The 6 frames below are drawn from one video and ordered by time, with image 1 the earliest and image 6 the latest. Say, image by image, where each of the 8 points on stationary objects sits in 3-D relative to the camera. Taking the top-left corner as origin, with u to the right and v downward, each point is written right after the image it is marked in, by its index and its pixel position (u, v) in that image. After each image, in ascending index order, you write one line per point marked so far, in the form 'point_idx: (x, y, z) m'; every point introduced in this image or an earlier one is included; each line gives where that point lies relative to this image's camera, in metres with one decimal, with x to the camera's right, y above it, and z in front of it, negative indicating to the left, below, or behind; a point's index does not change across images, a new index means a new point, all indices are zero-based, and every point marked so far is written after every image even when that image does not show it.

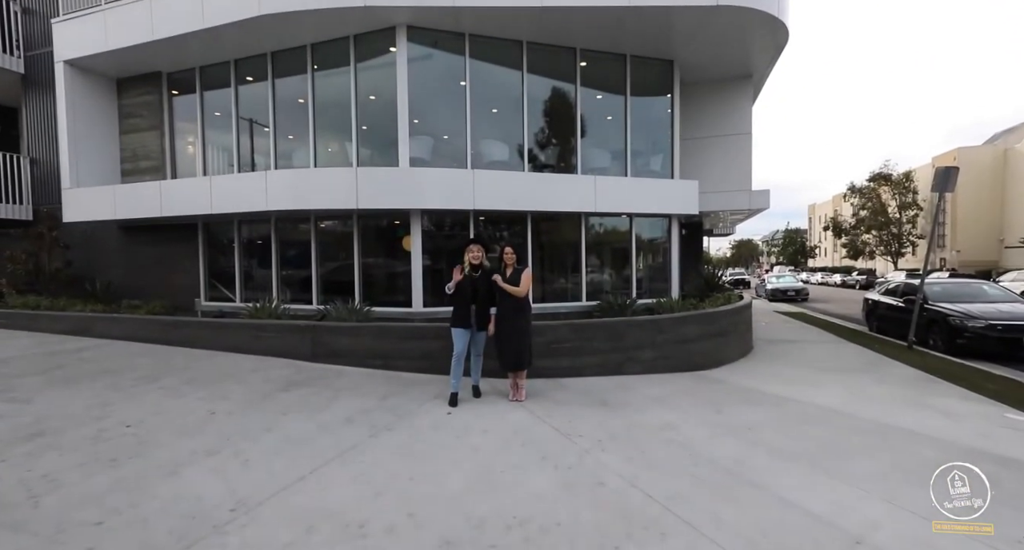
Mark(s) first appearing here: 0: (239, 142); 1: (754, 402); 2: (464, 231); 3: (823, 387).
0: (-5.7, +2.7, +9.0) m
1: (+2.8, -1.5, +5.0) m
2: (-0.9, +0.7, +7.9) m
3: (+4.2, -1.5, +5.8) m
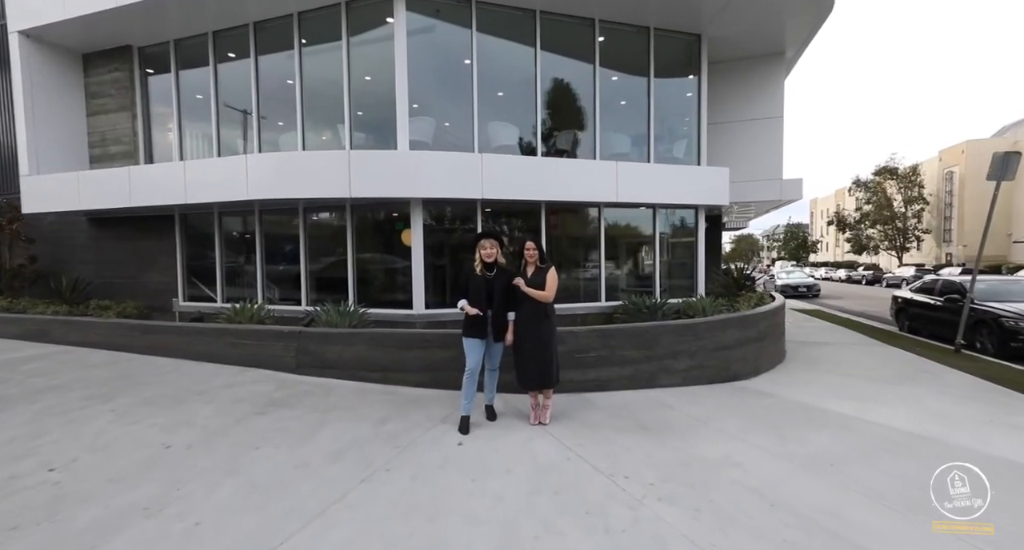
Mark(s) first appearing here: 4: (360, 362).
0: (-5.5, +2.8, +8.1) m
1: (+3.0, -1.5, +4.3) m
2: (-0.7, +0.8, +7.1) m
3: (+4.4, -1.5, +5.1) m
4: (-1.7, -1.0, +4.9) m
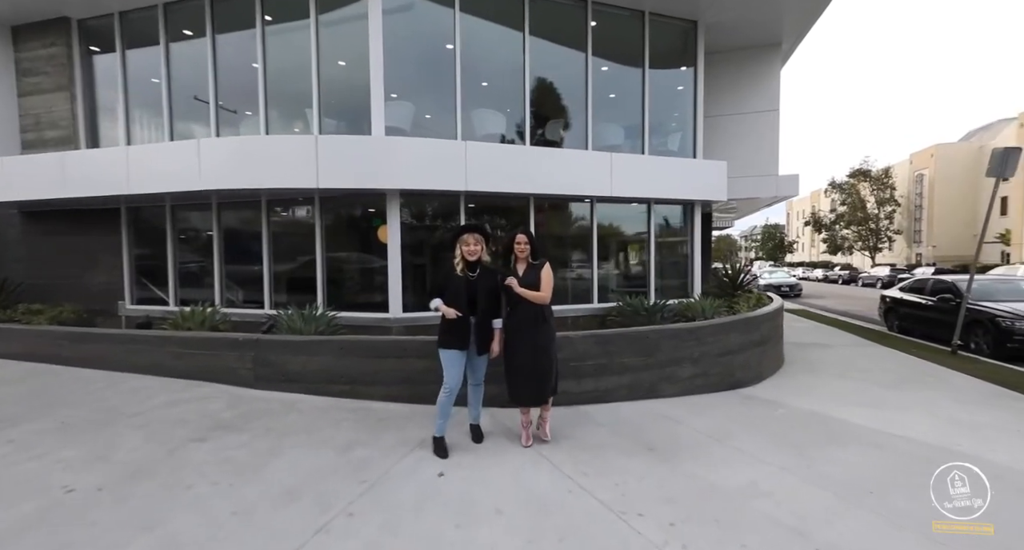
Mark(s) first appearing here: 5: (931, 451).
0: (-5.8, +2.8, +7.4) m
1: (+2.9, -1.5, +3.9) m
2: (-0.9, +0.8, +6.5) m
3: (+4.2, -1.5, +4.7) m
4: (-1.9, -1.0, +4.3) m
5: (+3.6, -1.5, +3.7) m
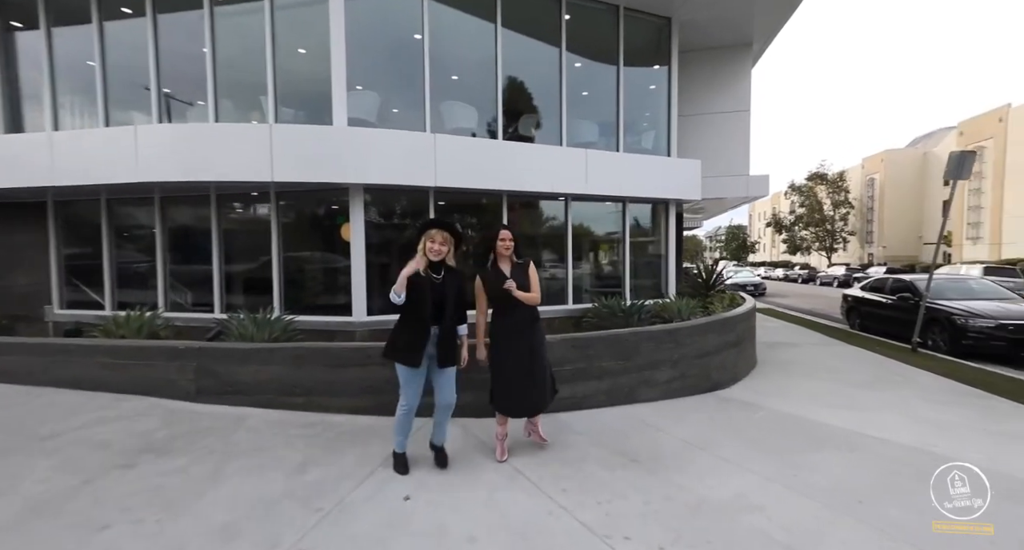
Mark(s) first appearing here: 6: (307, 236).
0: (-6.2, +2.8, +6.7) m
1: (+2.7, -1.5, +3.8) m
2: (-1.3, +0.8, +6.2) m
3: (+4.0, -1.5, +4.7) m
4: (-2.1, -1.0, +3.9) m
5: (+3.3, -1.5, +3.6) m
6: (-2.9, +0.5, +6.0) m
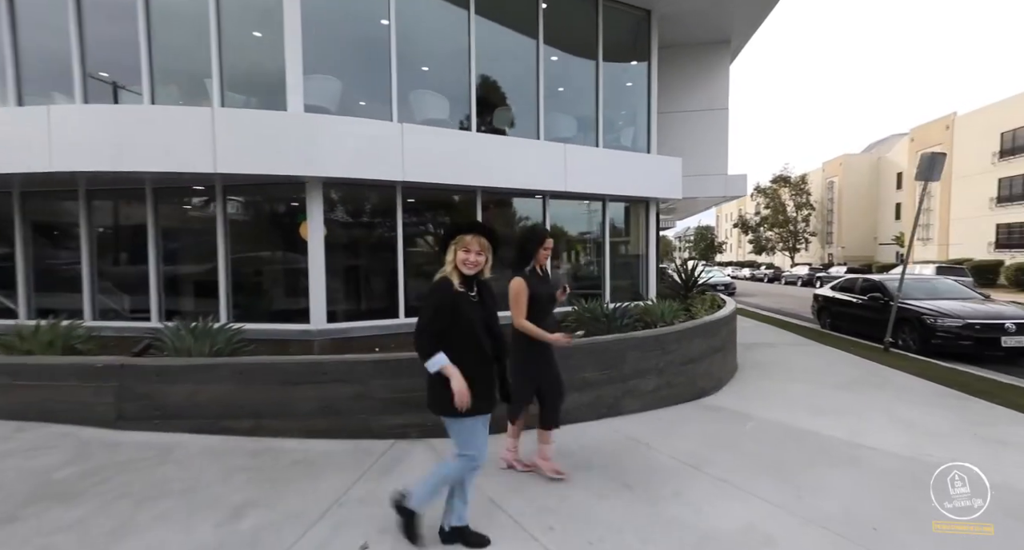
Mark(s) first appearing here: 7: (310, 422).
0: (-6.6, +2.7, +5.9) m
1: (+2.5, -1.5, +3.6) m
2: (-1.7, +0.8, +5.7) m
3: (+3.7, -1.5, +4.6) m
4: (-2.3, -1.0, +3.4) m
5: (+3.2, -1.5, +3.4) m
6: (-3.2, +0.5, +5.4) m
7: (-1.6, -1.2, +3.4) m
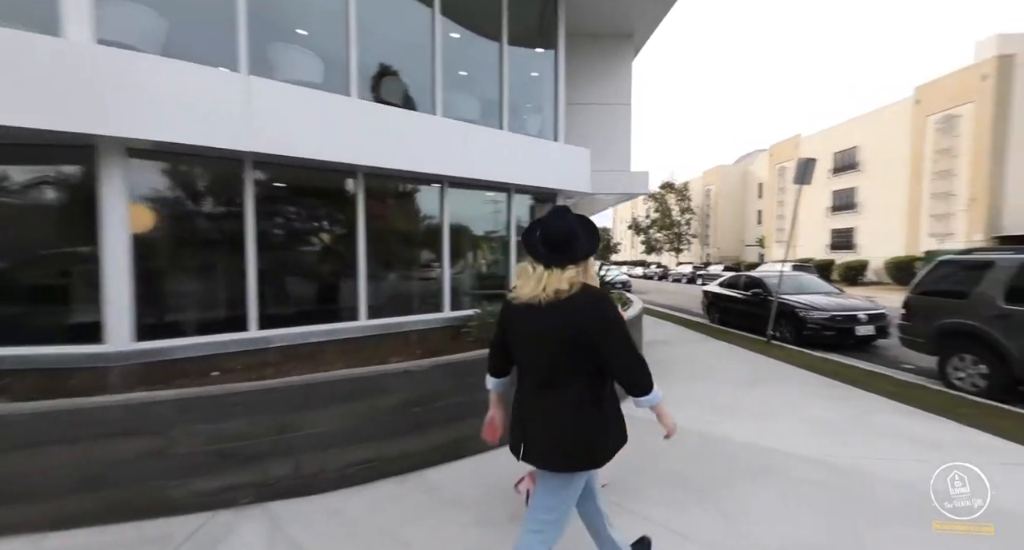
0: (-7.7, +2.7, +3.6) m
1: (+1.7, -1.5, +3.2) m
2: (-2.8, +0.8, +4.4) m
3: (+2.7, -1.5, +4.4) m
4: (-3.0, -1.0, +2.0) m
5: (+2.4, -1.5, +3.2) m
6: (-4.3, +0.5, +3.9) m
7: (-2.3, -1.2, +2.2) m
